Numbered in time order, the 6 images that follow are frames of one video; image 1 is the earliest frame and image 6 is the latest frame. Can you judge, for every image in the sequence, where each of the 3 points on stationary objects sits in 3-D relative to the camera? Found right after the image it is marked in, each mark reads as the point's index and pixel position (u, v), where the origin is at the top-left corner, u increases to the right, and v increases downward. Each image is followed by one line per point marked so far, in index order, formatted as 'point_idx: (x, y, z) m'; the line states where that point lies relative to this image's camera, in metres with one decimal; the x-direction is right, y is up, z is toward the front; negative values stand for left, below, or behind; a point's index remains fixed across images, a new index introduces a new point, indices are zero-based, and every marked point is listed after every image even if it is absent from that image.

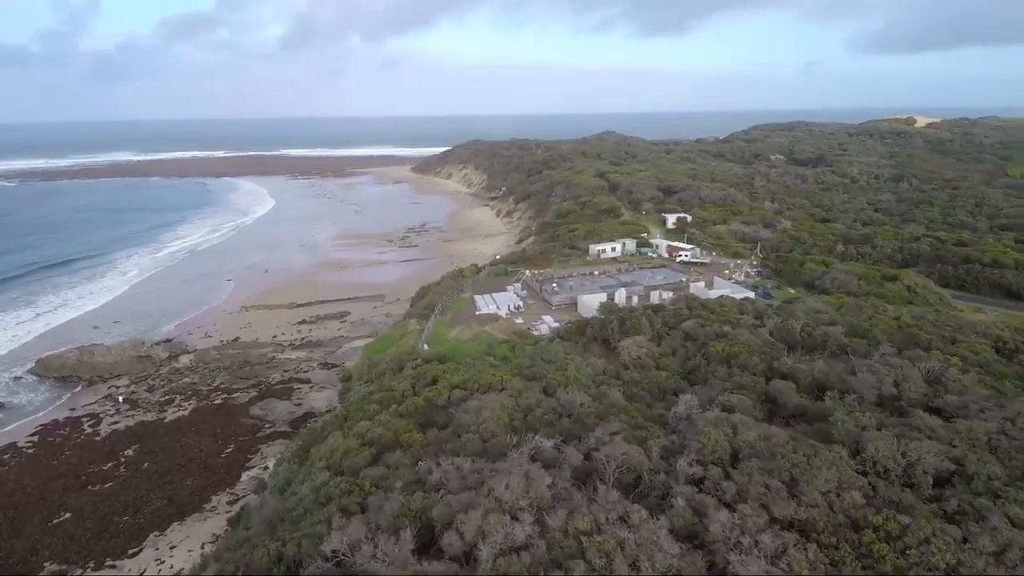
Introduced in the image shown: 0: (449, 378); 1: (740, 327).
0: (-1.6, -2.3, +15.9) m
1: (+6.4, -1.1, +17.5) m
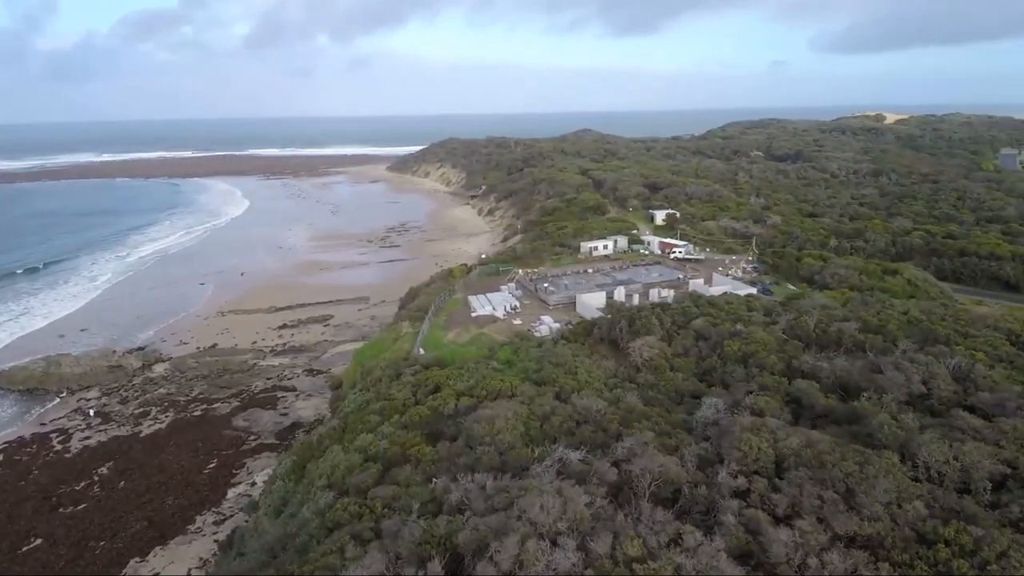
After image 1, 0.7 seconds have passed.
0: (-1.5, -2.3, +15.0) m
1: (+6.5, -1.0, +16.9) m
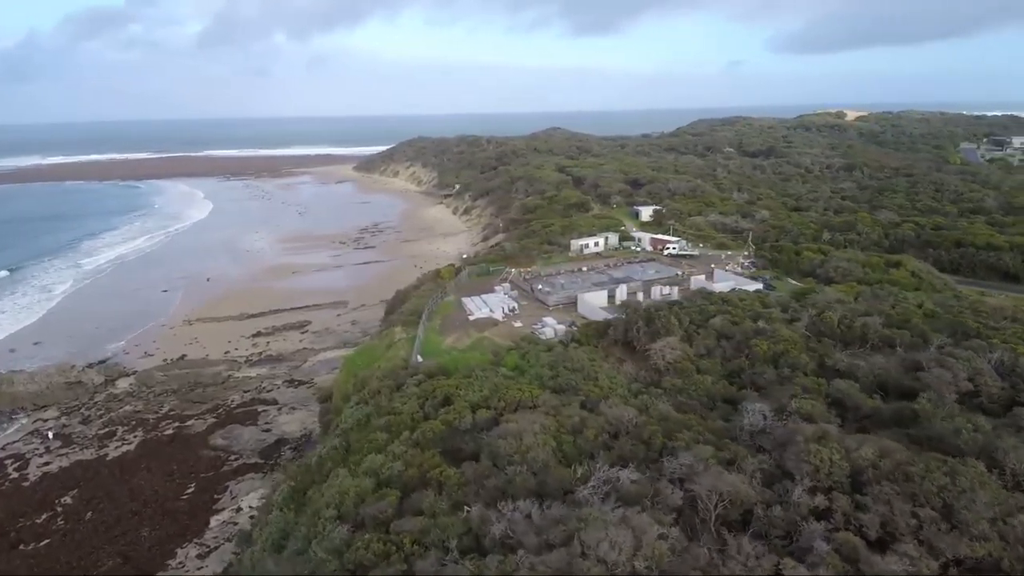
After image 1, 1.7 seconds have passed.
0: (-1.1, -2.4, +13.7) m
1: (+6.8, -0.9, +16.0) m
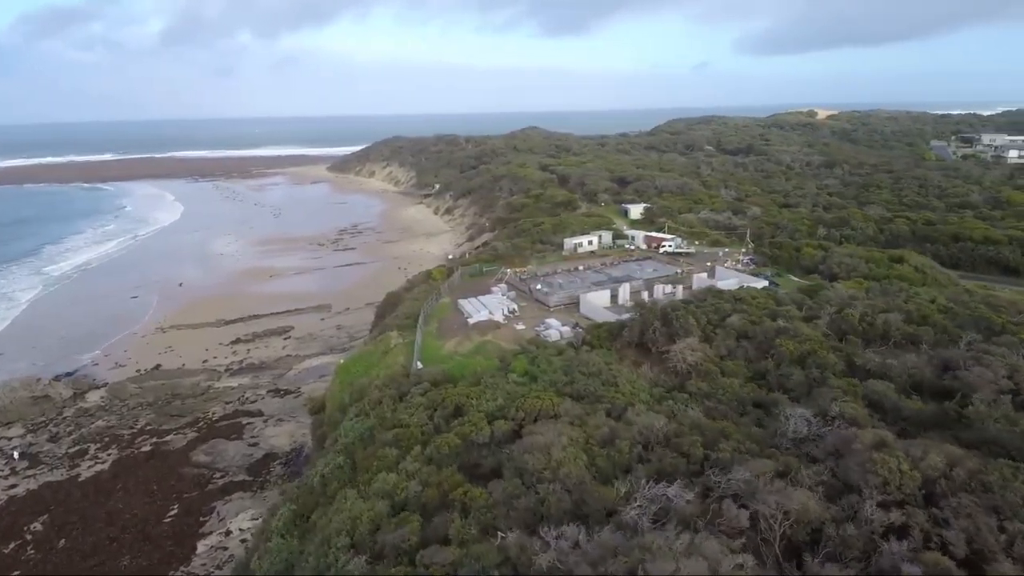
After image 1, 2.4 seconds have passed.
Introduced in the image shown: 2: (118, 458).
0: (-0.7, -2.4, +12.8) m
1: (+7.0, -0.8, +15.4) m
2: (-11.6, -5.0, +18.2) m
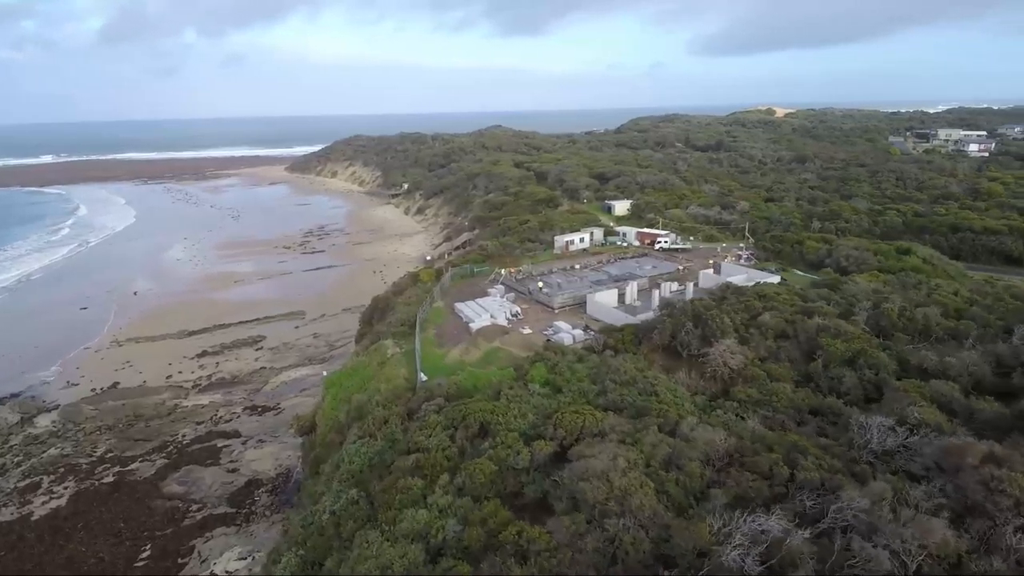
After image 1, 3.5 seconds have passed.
0: (-0.1, -2.4, +11.2) m
1: (+7.4, -0.7, +14.4) m
2: (-11.2, -5.3, +16.0) m
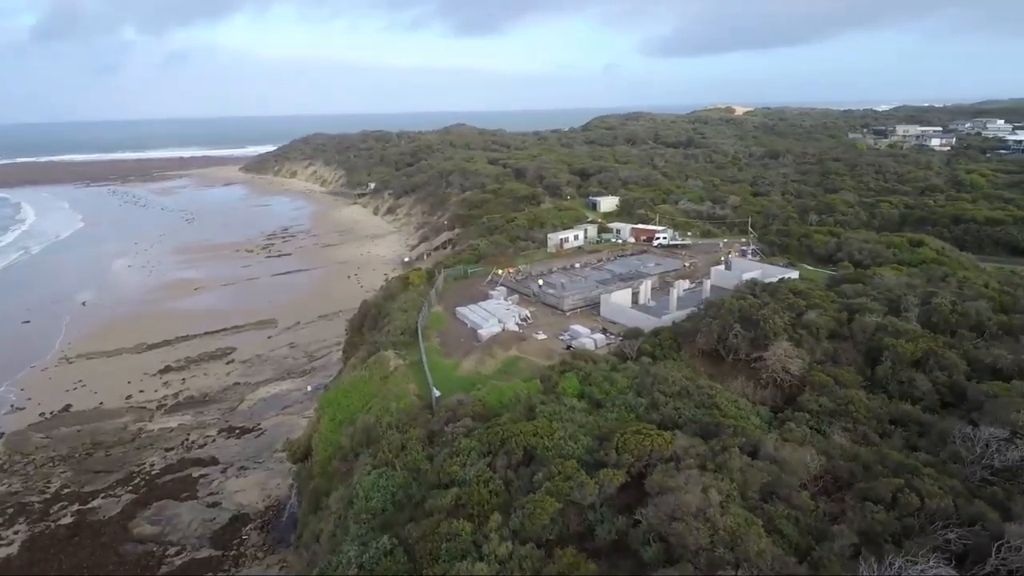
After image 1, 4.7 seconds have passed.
0: (+0.6, -2.5, +9.7) m
1: (+7.9, -0.6, +13.3) m
2: (-10.7, -5.6, +13.7) m
